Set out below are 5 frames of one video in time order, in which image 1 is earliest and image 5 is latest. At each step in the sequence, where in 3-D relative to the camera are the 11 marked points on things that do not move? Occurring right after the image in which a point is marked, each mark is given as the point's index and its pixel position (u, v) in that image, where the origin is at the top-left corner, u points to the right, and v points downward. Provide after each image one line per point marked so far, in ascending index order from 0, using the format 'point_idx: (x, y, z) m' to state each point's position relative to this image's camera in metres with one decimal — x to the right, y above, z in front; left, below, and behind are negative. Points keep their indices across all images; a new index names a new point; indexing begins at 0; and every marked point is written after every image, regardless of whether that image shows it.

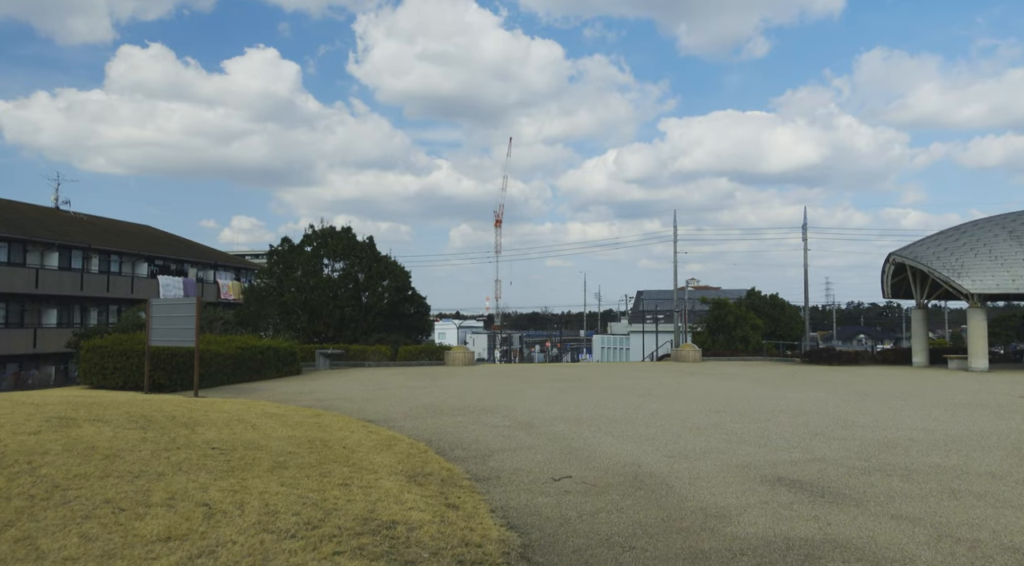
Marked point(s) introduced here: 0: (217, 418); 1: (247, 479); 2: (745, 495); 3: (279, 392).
0: (-3.8, -1.7, +10.4) m
1: (-2.1, -1.6, +6.5) m
2: (+2.0, -1.8, +6.9) m
3: (-5.0, -2.3, +17.5) m
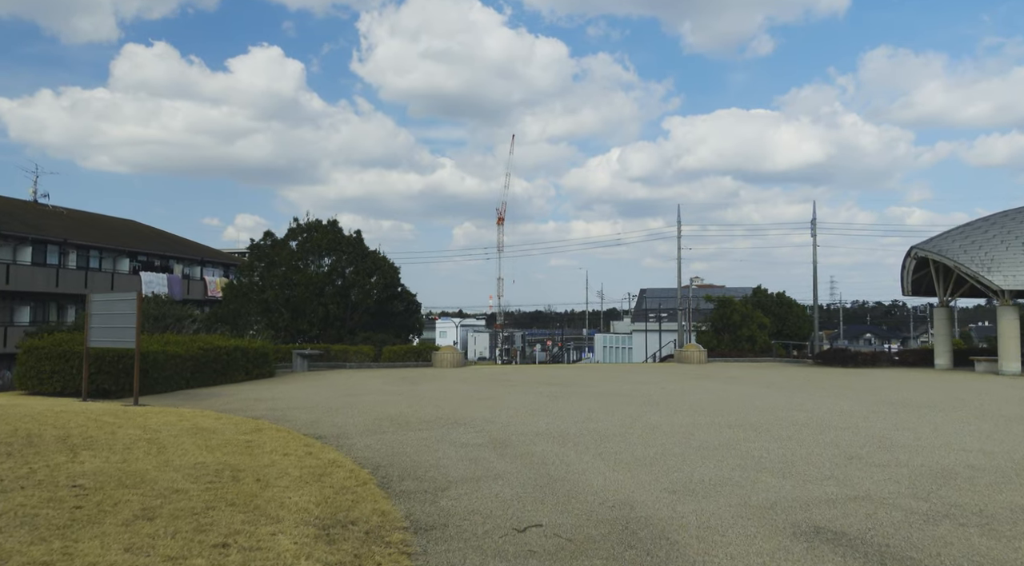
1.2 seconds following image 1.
0: (-4.1, -1.6, +8.6) m
1: (-2.5, -1.5, +4.7) m
2: (+1.6, -1.7, +5.1) m
3: (-5.3, -2.2, +15.7) m
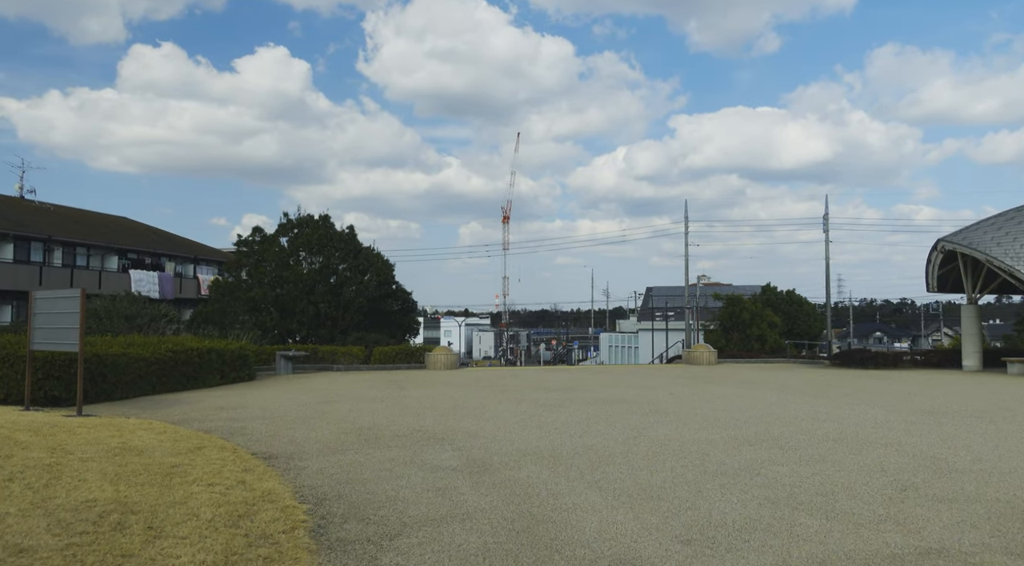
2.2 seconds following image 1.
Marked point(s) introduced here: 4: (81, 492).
0: (-4.3, -1.6, +7.0) m
1: (-2.7, -1.4, +3.1) m
2: (+1.4, -1.6, +3.5) m
3: (-5.4, -2.2, +14.2) m
4: (-3.3, -1.6, +6.2) m
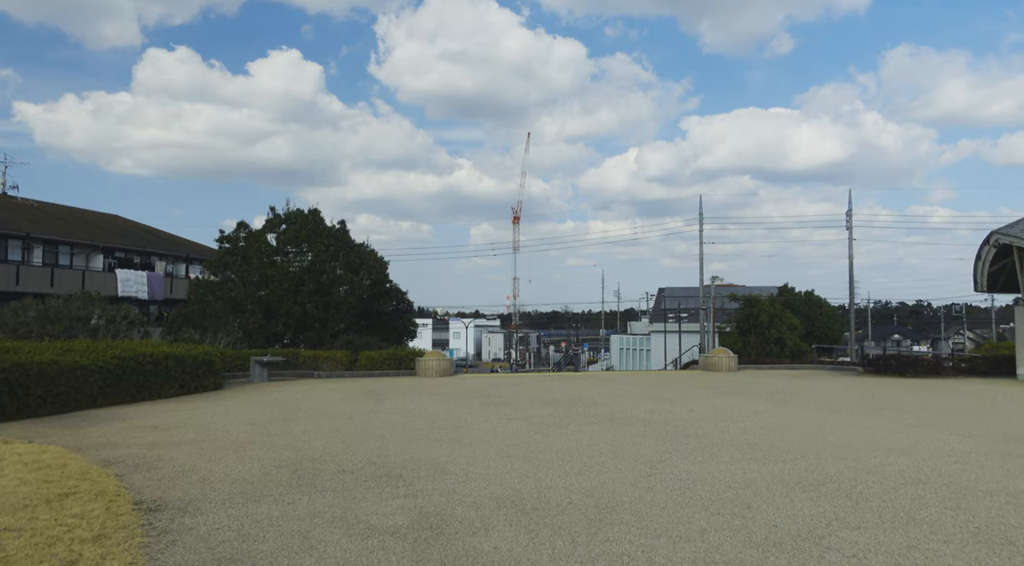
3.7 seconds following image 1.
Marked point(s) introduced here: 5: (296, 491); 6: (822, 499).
0: (-4.6, -1.5, +4.7) m
1: (-3.0, -1.3, +0.8) m
2: (+1.1, -1.5, +1.1) m
3: (-5.6, -2.1, +11.9) m
4: (-3.5, -1.5, +3.9) m
5: (-1.9, -1.8, +7.2) m
6: (+2.5, -1.7, +6.6) m
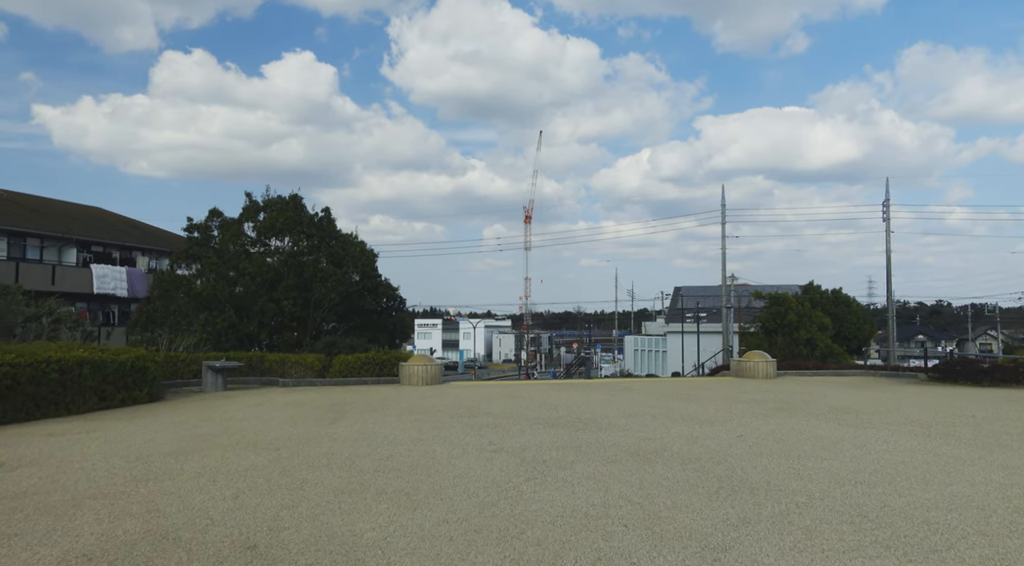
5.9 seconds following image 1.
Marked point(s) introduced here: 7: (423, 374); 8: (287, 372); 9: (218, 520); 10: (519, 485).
0: (-4.8, -1.3, +1.4) m
1: (-3.3, -1.1, -2.6) m
2: (+0.8, -1.3, -2.3) m
3: (-5.8, -1.9, +8.6) m
4: (-3.8, -1.3, +0.6) m
5: (-2.1, -1.6, +3.9) m
6: (+2.3, -1.5, +3.2) m
7: (-2.0, -2.1, +19.1) m
8: (-5.3, -2.1, +19.6) m
9: (-2.2, -1.7, +6.1) m
10: (+0.1, -1.7, +7.1) m
